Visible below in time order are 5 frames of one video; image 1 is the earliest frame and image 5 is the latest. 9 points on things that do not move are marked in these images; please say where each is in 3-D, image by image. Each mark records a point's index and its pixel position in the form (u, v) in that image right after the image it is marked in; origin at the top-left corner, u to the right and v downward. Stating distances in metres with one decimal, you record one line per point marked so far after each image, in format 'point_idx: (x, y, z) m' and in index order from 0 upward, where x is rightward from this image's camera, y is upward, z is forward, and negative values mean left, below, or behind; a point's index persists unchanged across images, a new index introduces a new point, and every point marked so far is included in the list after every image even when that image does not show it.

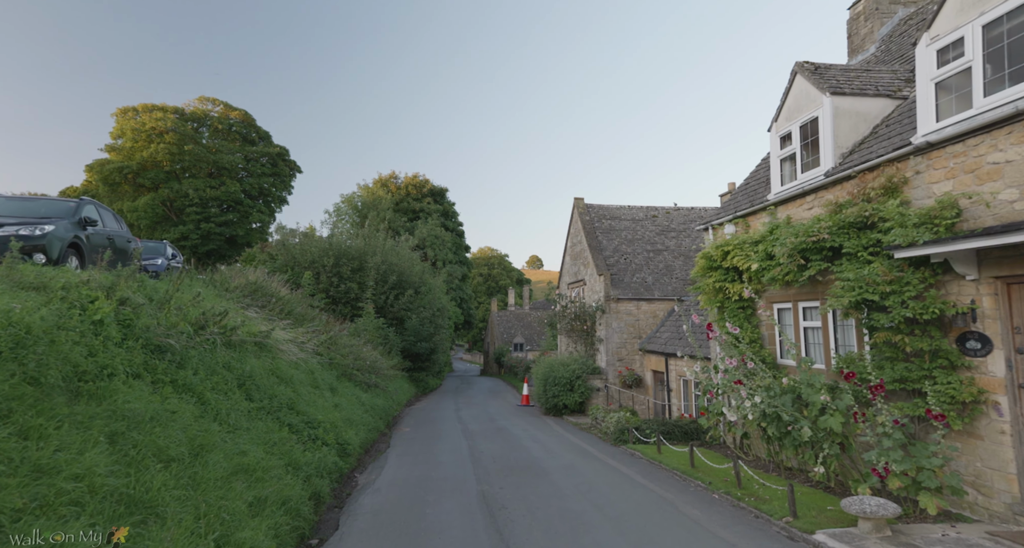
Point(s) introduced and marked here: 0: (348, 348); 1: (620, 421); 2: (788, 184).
0: (-4.7, -2.2, +15.4) m
1: (+2.6, -3.5, +12.8) m
2: (+4.7, +1.5, +9.1) m
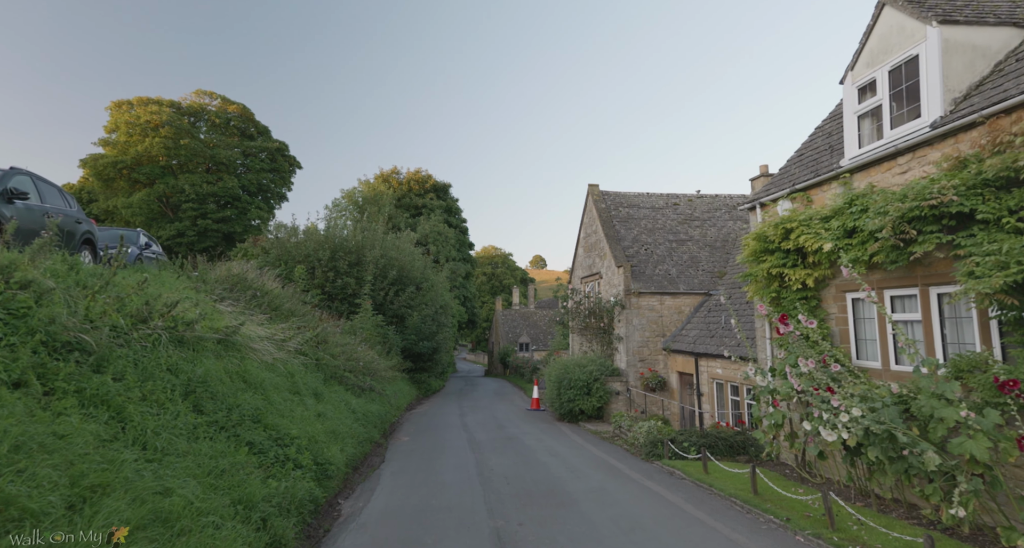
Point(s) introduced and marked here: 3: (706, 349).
0: (-4.4, -1.9, +13.8) m
1: (+2.9, -3.2, +11.1) m
2: (+4.9, +1.8, +7.4) m
3: (+5.0, -1.9, +13.8) m
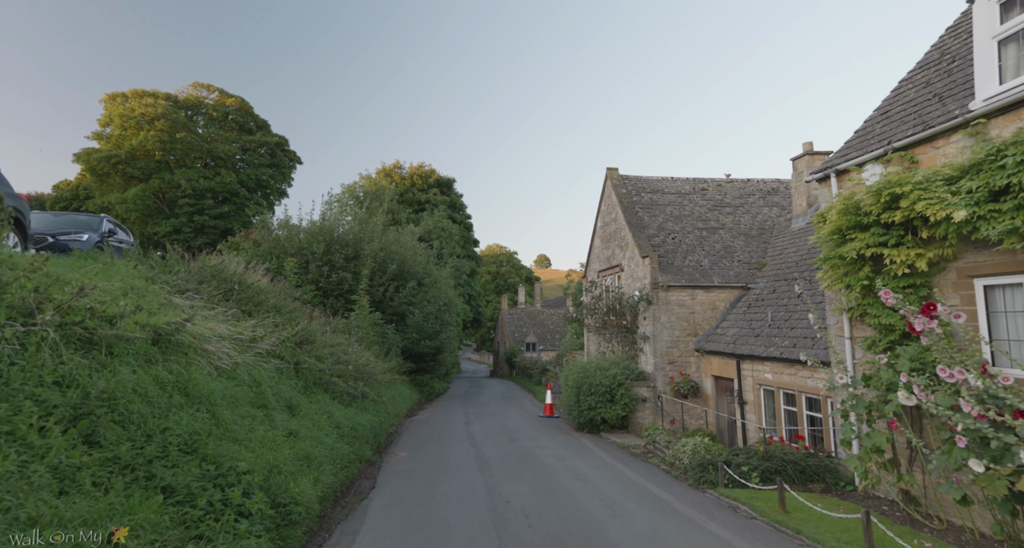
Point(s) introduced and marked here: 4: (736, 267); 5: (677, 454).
0: (-4.1, -1.7, +11.9) m
1: (+3.2, -3.0, +9.2) m
2: (+5.2, +2.0, +5.5) m
3: (+5.3, -1.7, +11.9) m
4: (+6.3, +0.2, +15.1) m
5: (+2.9, -3.2, +9.5) m
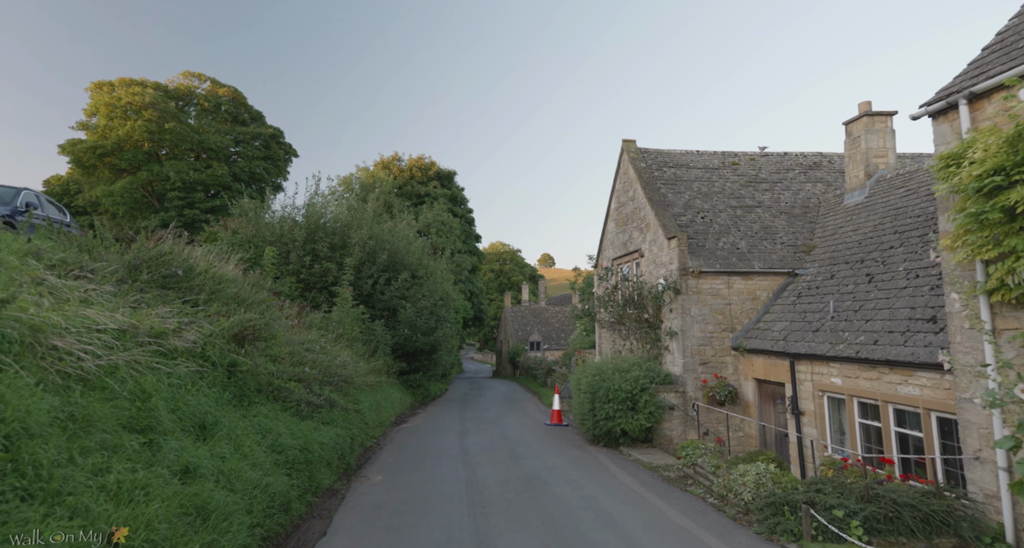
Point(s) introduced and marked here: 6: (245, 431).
0: (-4.1, -1.3, +9.7) m
1: (+3.2, -2.6, +6.9) m
2: (+5.2, +2.4, +3.2) m
3: (+5.3, -1.3, +9.5) m
4: (+6.3, +0.6, +12.7) m
5: (+2.9, -2.8, +7.1) m
6: (-3.1, -1.8, +6.3) m
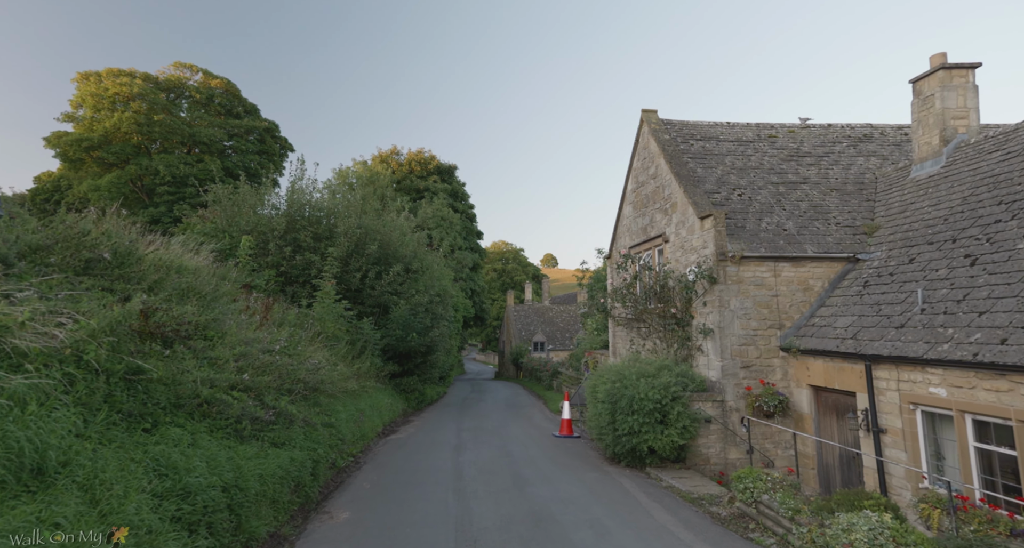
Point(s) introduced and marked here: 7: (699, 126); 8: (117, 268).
0: (-4.0, -1.1, +7.6) m
1: (+3.2, -2.4, +4.8) m
2: (+5.2, +2.7, +1.1) m
3: (+5.4, -1.0, +7.5) m
4: (+6.4, +0.9, +10.7) m
5: (+3.0, -2.5, +5.1) m
6: (-3.1, -1.6, +4.2) m
7: (+4.8, +3.8, +13.8) m
8: (-6.2, +0.2, +8.1) m
